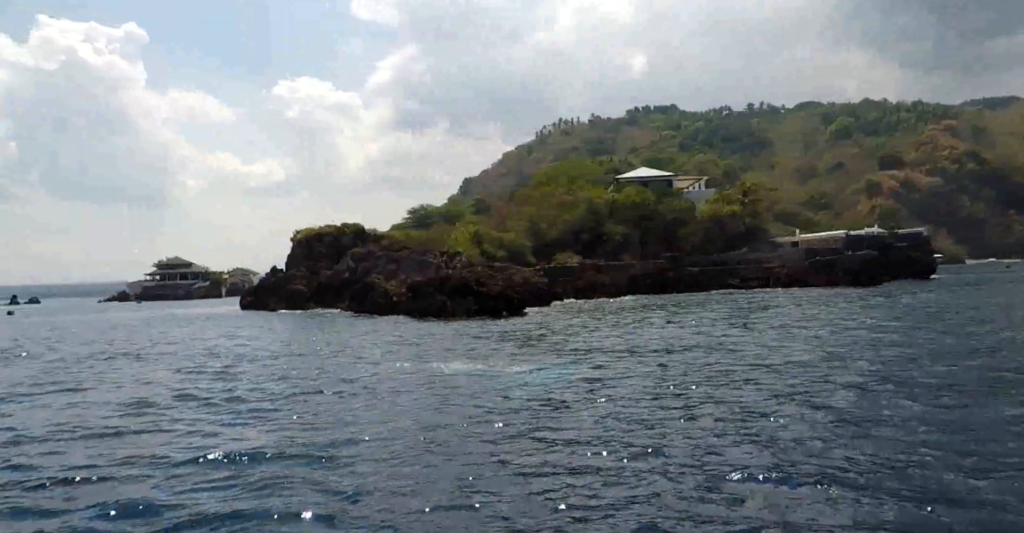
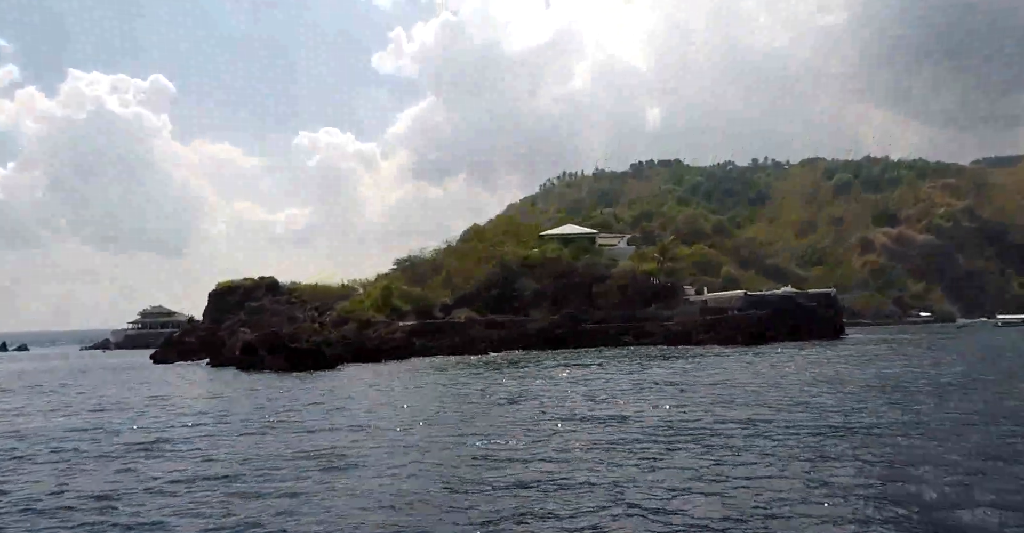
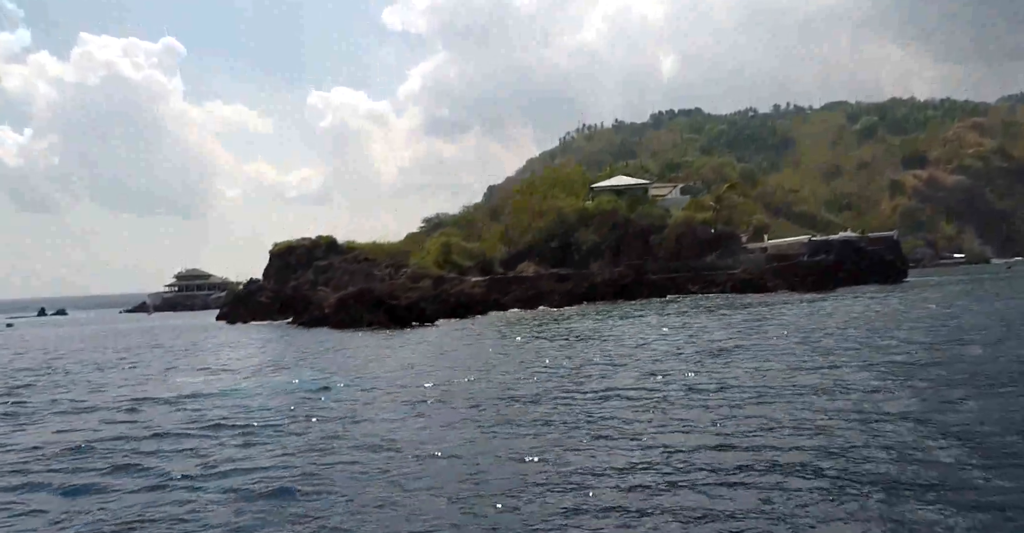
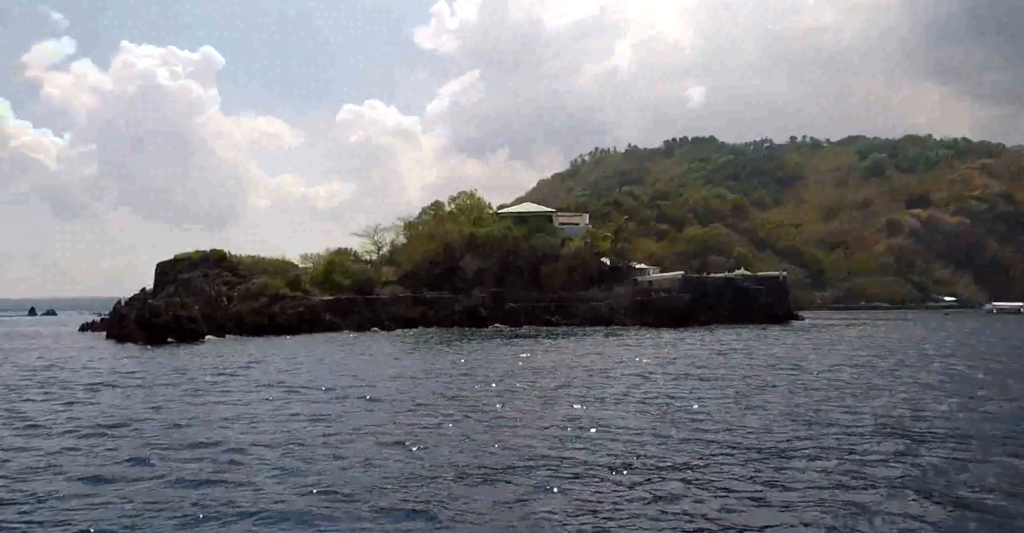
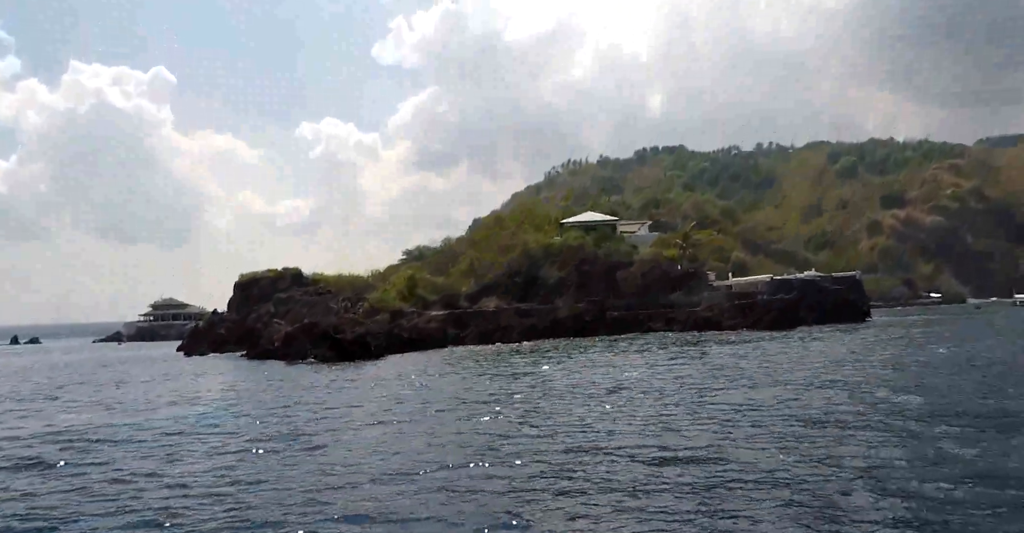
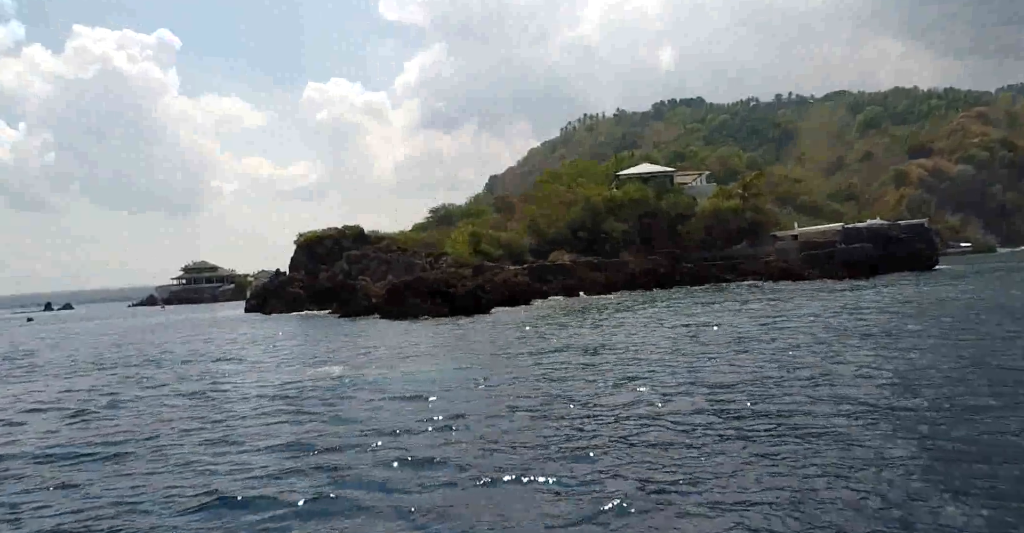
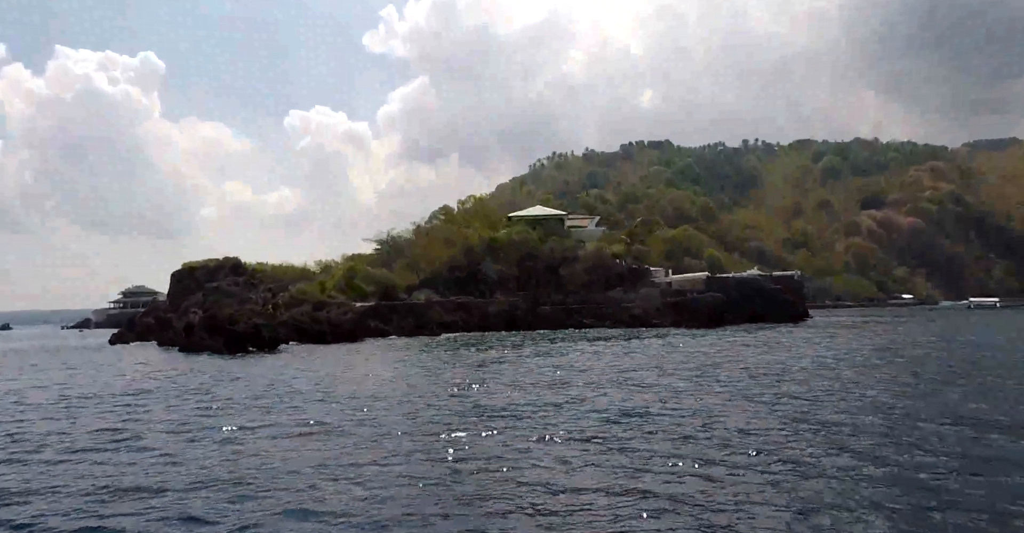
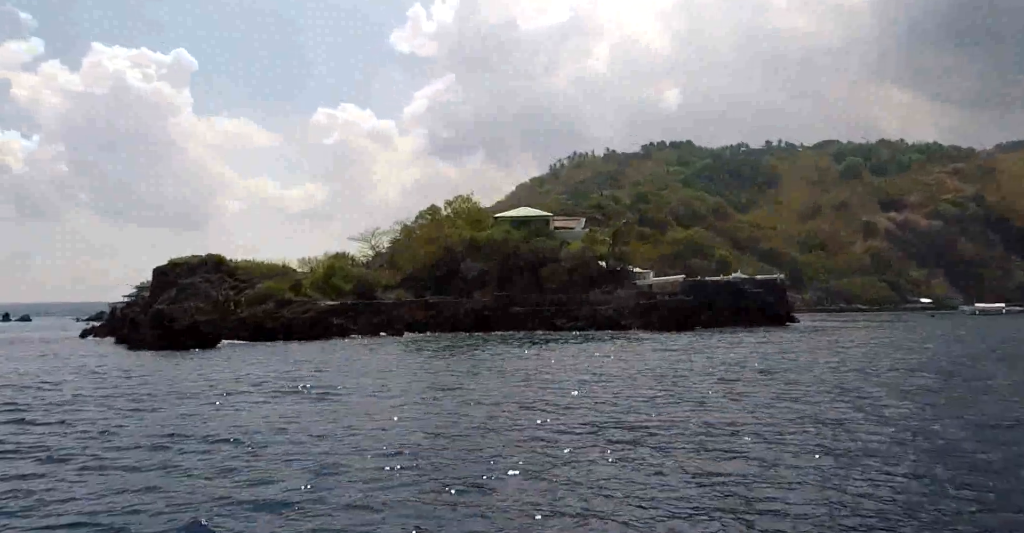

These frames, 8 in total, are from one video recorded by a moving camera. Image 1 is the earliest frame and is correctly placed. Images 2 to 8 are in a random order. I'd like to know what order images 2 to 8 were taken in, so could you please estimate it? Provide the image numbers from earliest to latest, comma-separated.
6, 3, 5, 2, 7, 8, 4
